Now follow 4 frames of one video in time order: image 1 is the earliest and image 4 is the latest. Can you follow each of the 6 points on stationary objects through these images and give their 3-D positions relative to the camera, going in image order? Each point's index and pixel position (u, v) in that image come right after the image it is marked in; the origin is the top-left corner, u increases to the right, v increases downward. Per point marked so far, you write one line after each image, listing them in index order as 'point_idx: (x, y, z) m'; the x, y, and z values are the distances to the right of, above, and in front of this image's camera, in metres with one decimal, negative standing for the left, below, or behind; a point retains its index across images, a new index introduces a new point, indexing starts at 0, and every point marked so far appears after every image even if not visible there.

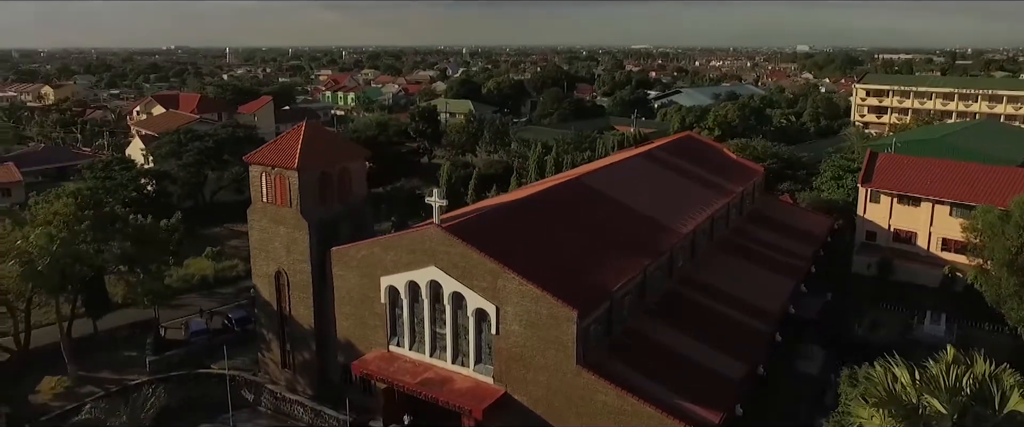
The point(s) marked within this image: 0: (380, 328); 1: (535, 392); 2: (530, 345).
0: (-4.0, -3.4, +19.3) m
1: (+0.6, -4.6, +16.6) m
2: (+0.4, -3.3, +16.5) m
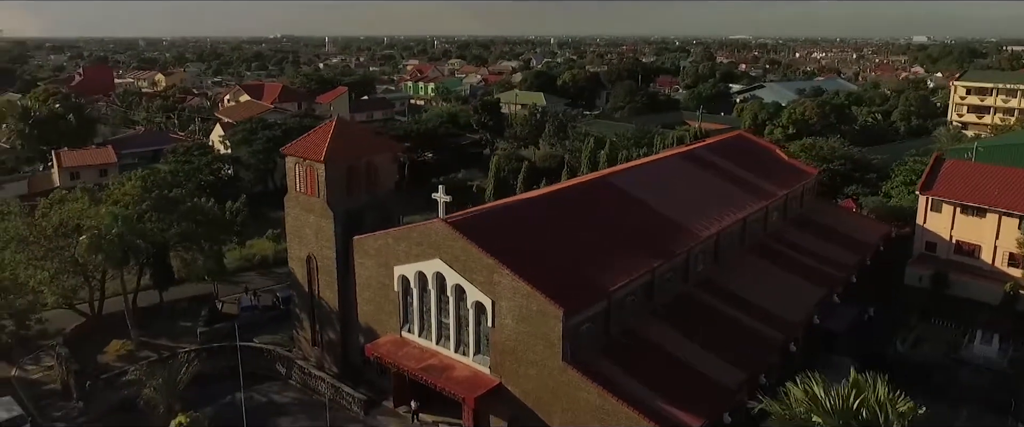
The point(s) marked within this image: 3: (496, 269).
0: (-3.8, -3.2, +20.4) m
1: (+0.3, -4.6, +17.2) m
2: (+0.2, -3.3, +17.1) m
3: (-0.4, -1.5, +17.2) m
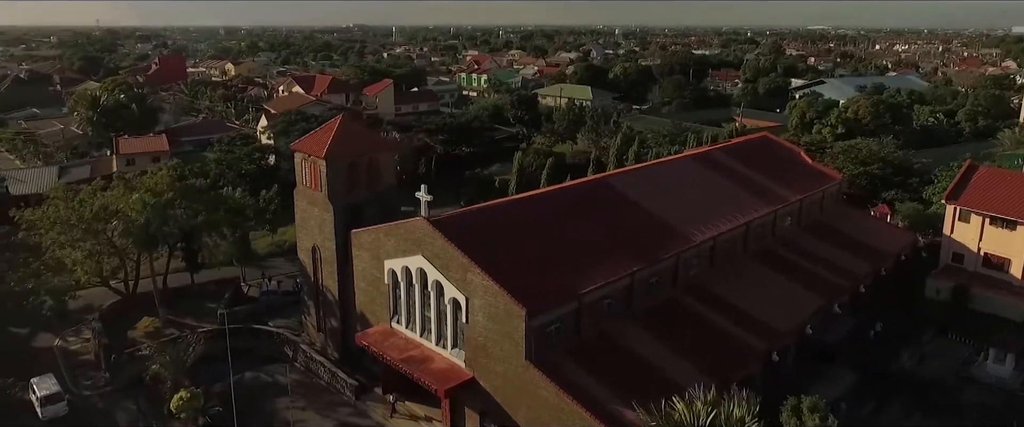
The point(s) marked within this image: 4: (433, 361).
0: (-4.2, -3.1, +21.4) m
1: (-0.5, -4.6, +17.9) m
2: (-0.6, -3.3, +17.7) m
3: (-1.2, -1.5, +17.9) m
4: (-2.4, -4.4, +19.4) m
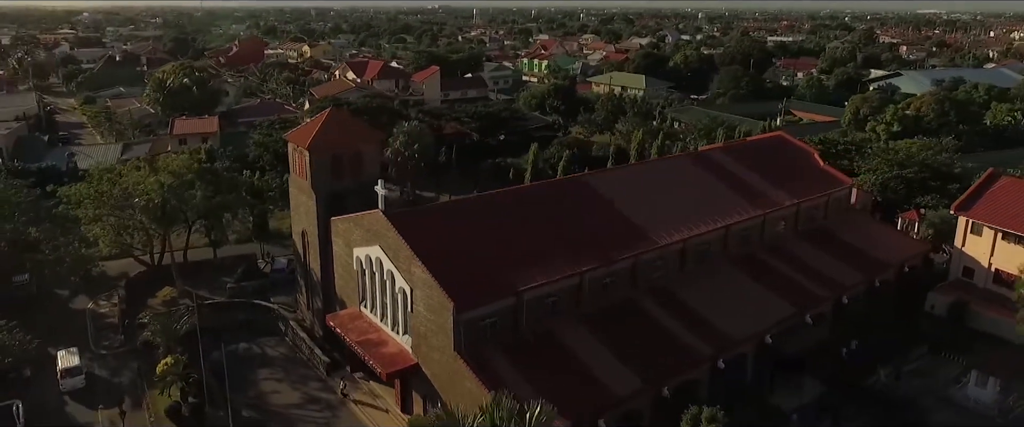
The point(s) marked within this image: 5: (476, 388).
0: (-5.6, -2.7, +22.8) m
1: (-2.4, -4.5, +18.9) m
2: (-2.4, -3.2, +18.7) m
3: (-2.9, -1.4, +18.9) m
4: (-4.0, -4.2, +20.6) m
5: (-0.9, -4.7, +17.2) m
